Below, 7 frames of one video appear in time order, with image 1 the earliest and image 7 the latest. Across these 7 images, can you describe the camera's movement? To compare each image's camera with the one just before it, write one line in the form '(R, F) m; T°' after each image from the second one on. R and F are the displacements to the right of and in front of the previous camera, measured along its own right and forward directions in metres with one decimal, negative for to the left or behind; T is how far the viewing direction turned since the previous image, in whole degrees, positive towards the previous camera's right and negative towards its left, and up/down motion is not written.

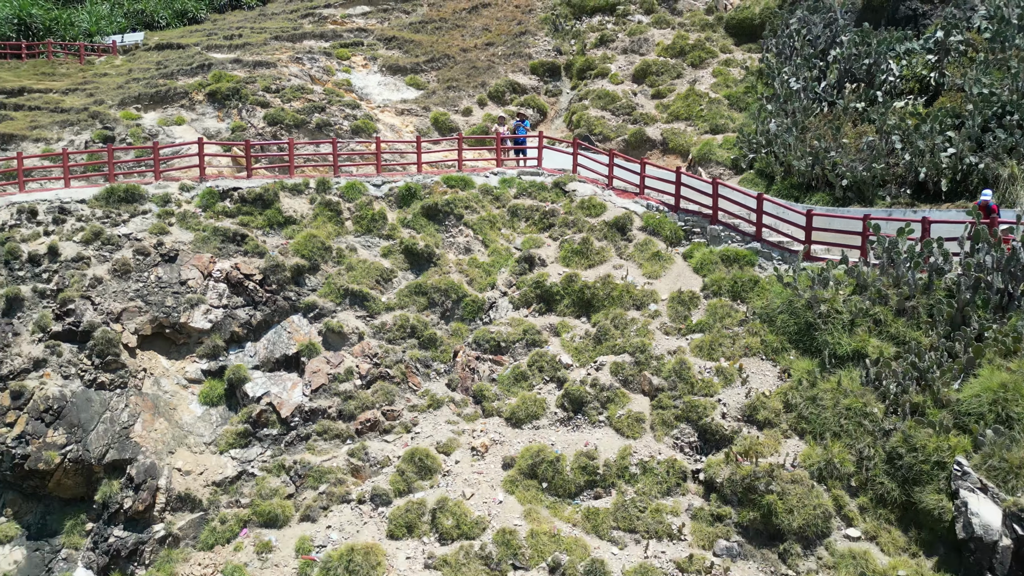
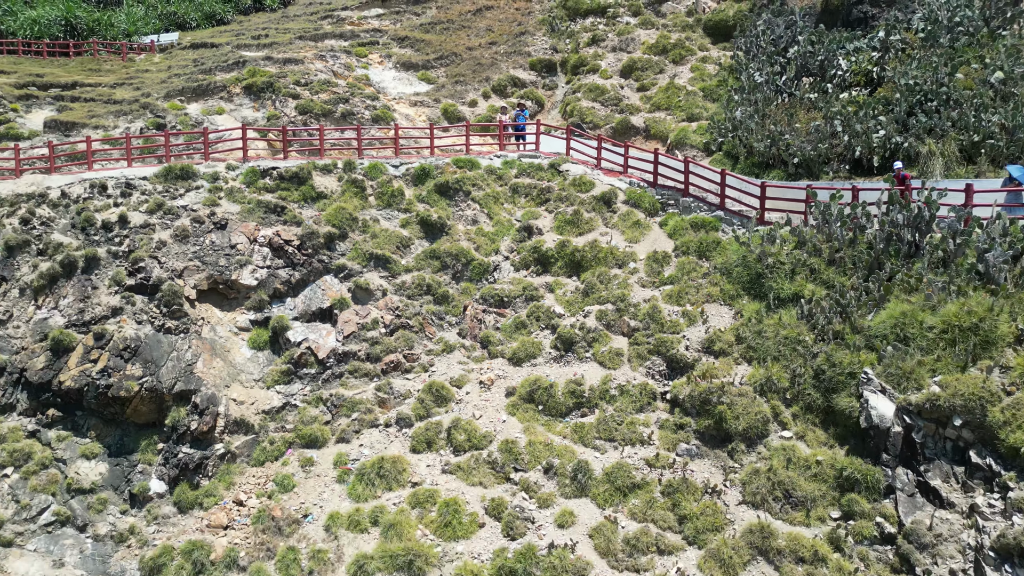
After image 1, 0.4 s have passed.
(0.0, -2.2) m; 0°
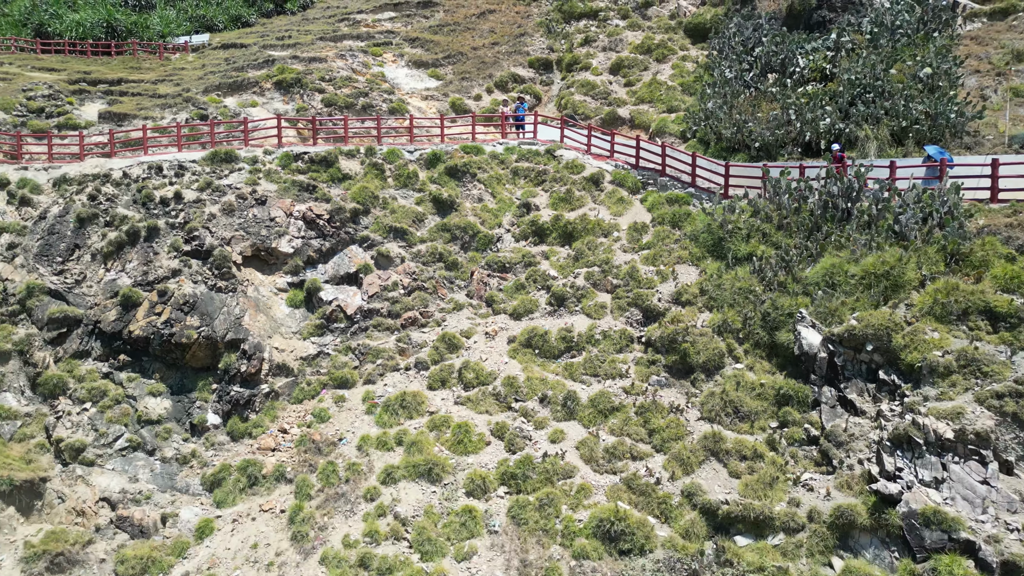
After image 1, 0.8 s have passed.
(0.0, -2.4) m; 0°
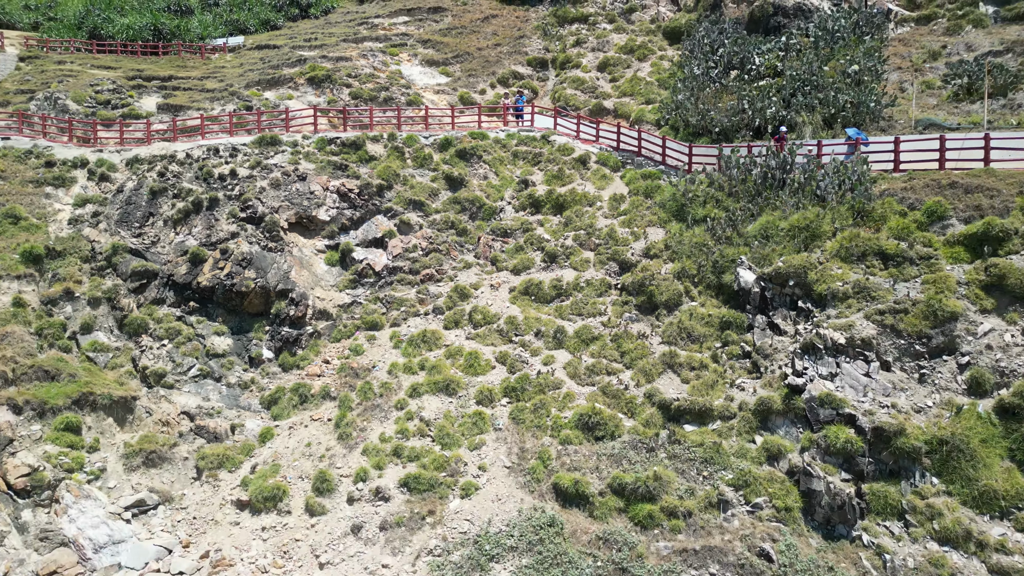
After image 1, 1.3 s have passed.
(0.0, -3.4) m; 0°
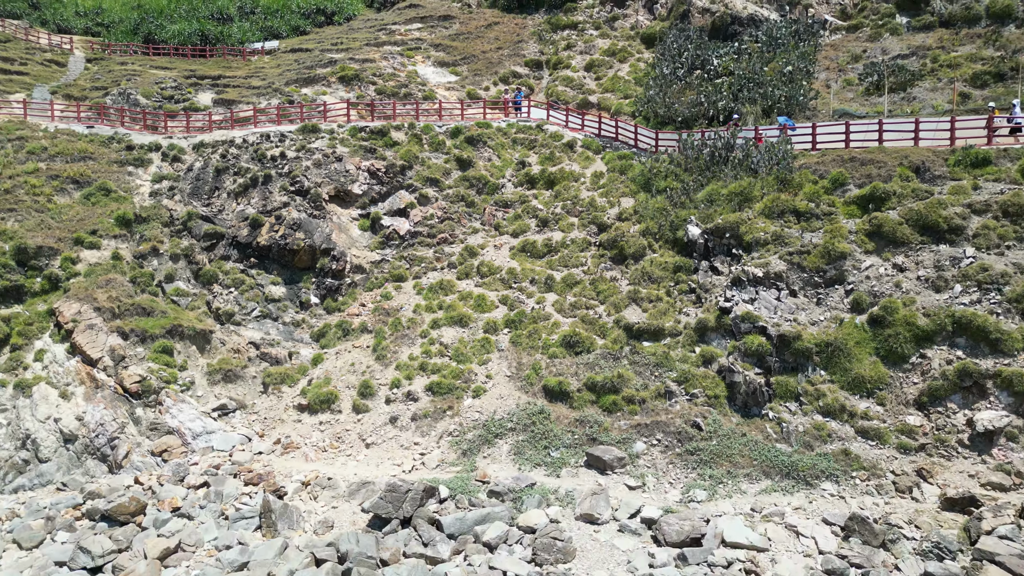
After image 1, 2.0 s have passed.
(0.0, -4.5) m; 0°
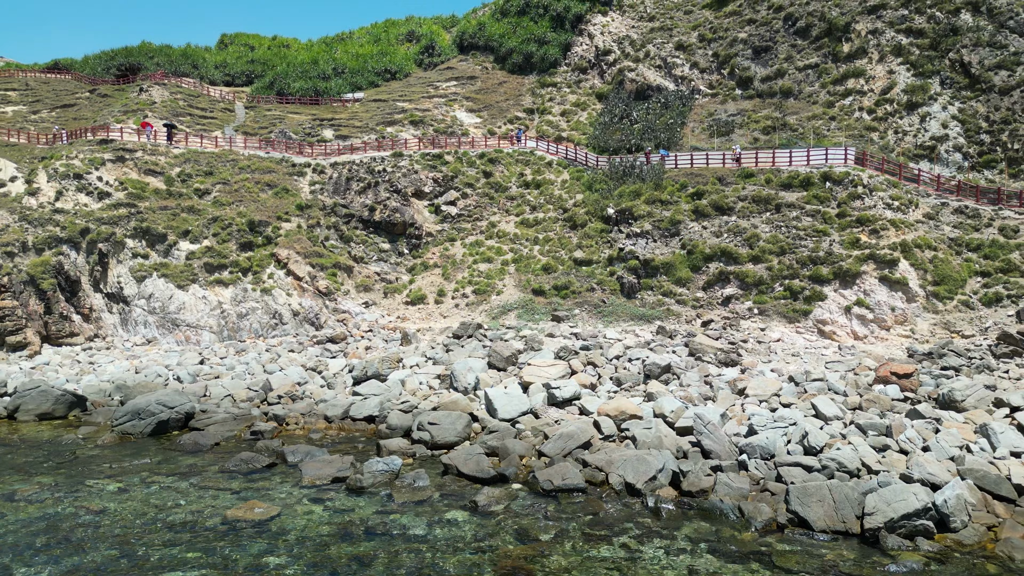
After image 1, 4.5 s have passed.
(-0.2, -18.8) m; 0°
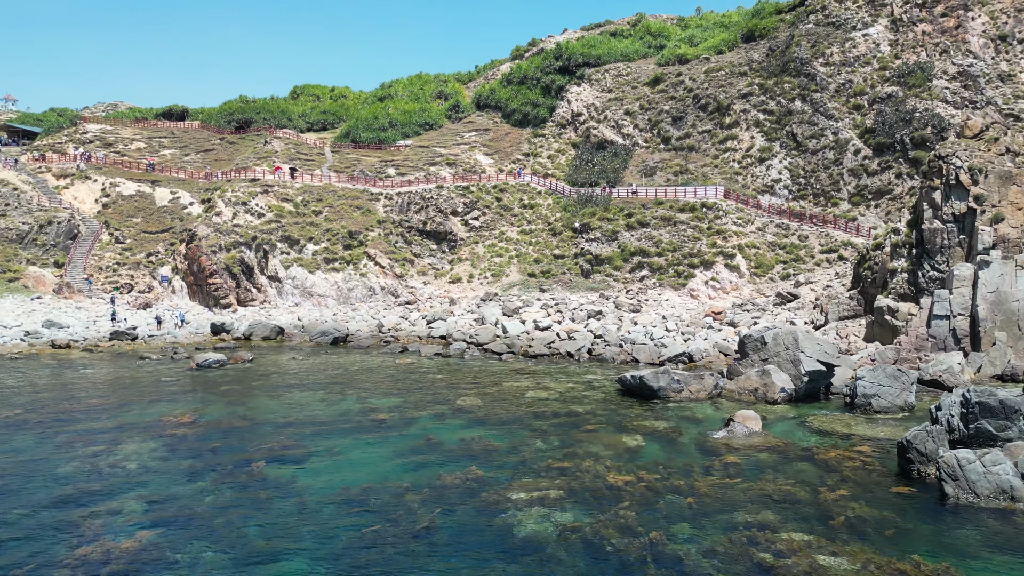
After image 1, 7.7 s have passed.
(-0.2, -23.8) m; 0°
